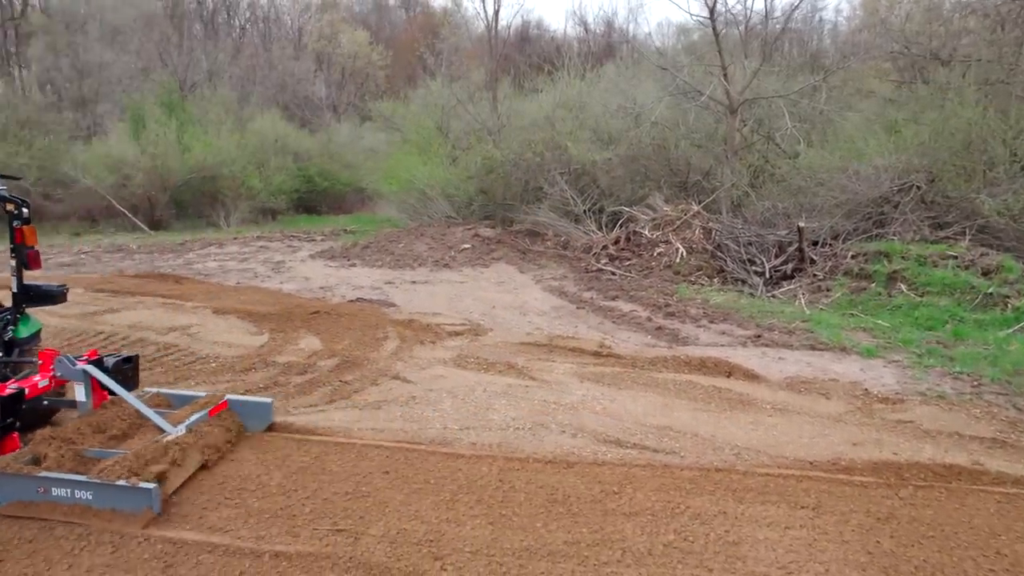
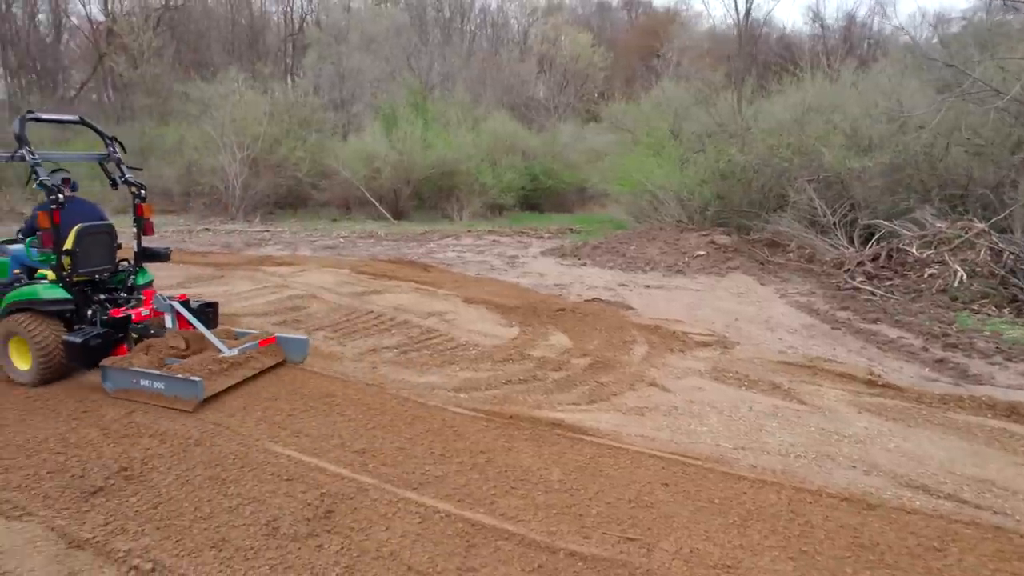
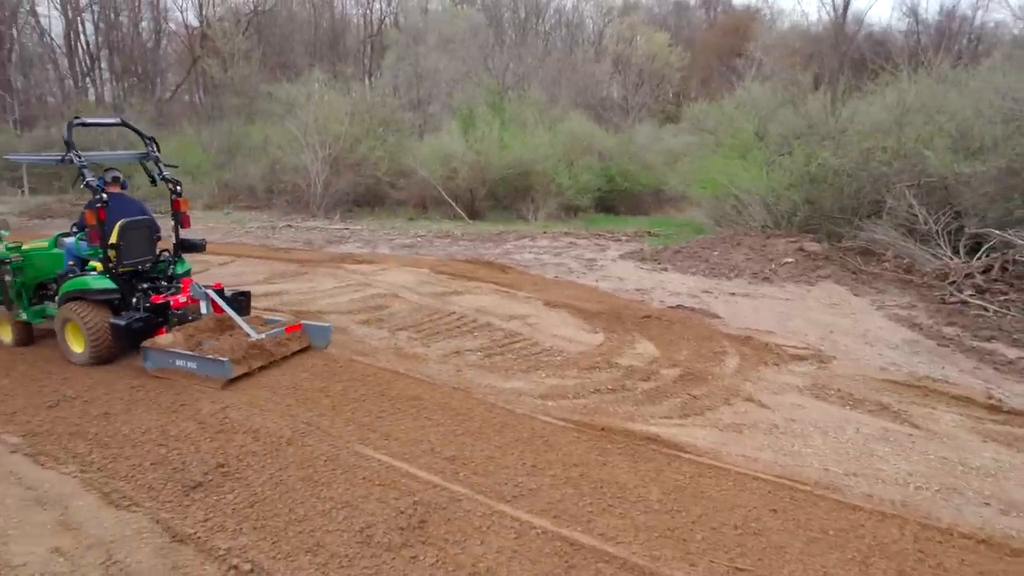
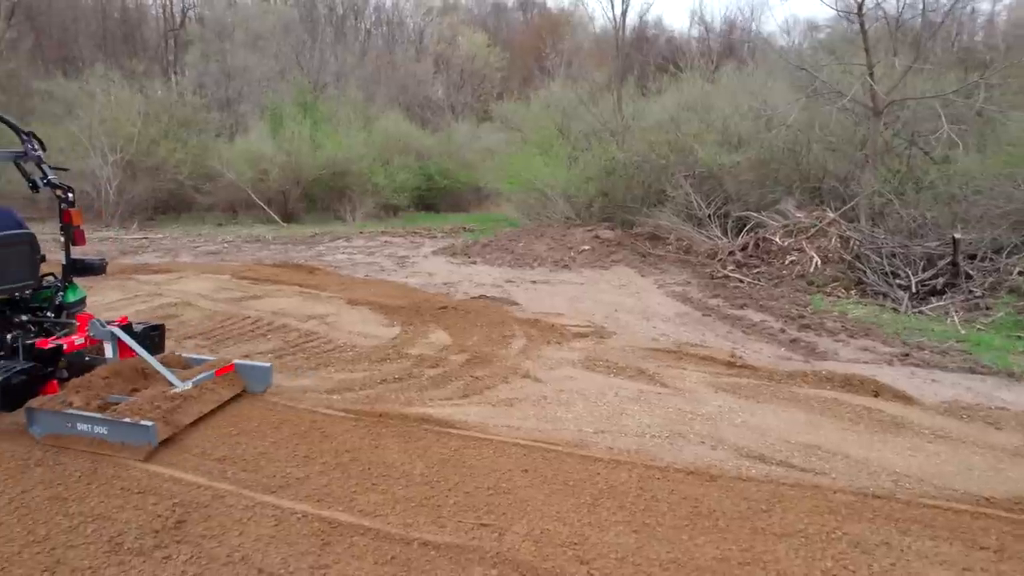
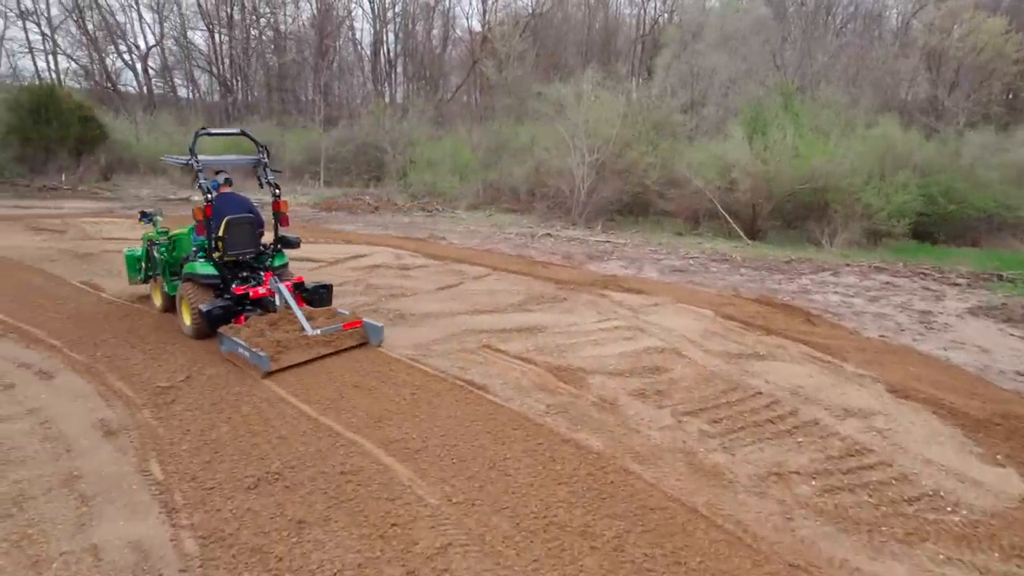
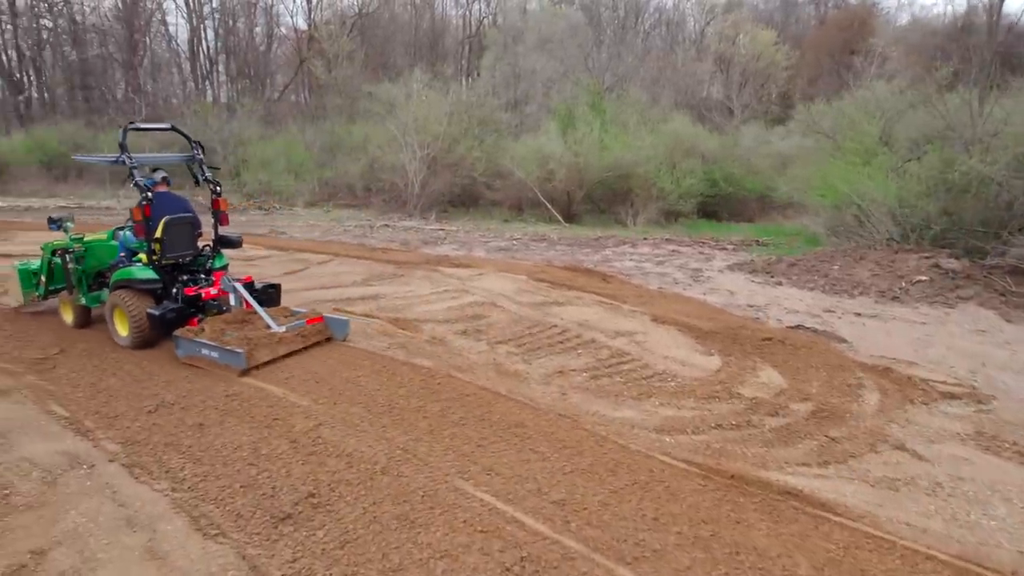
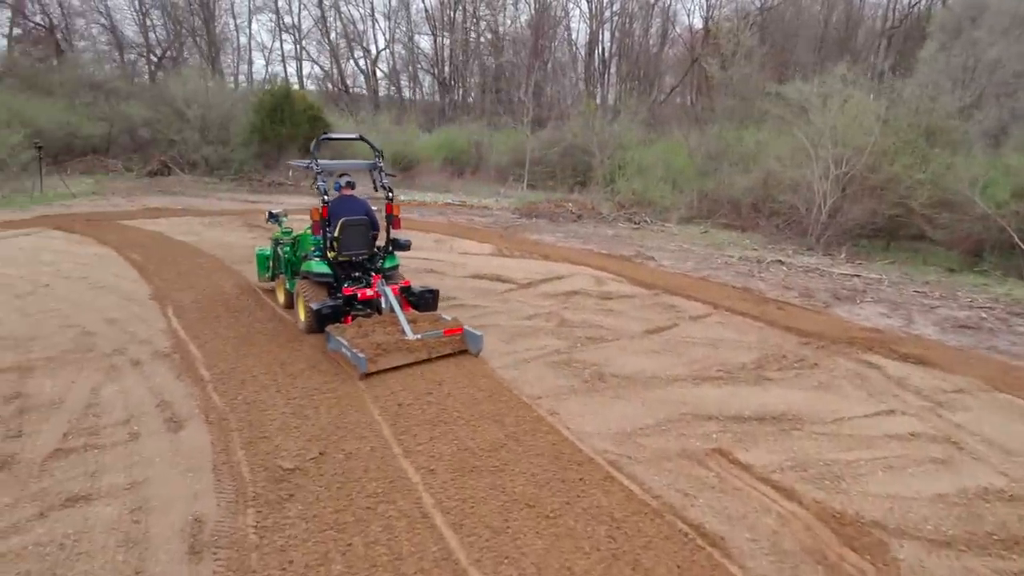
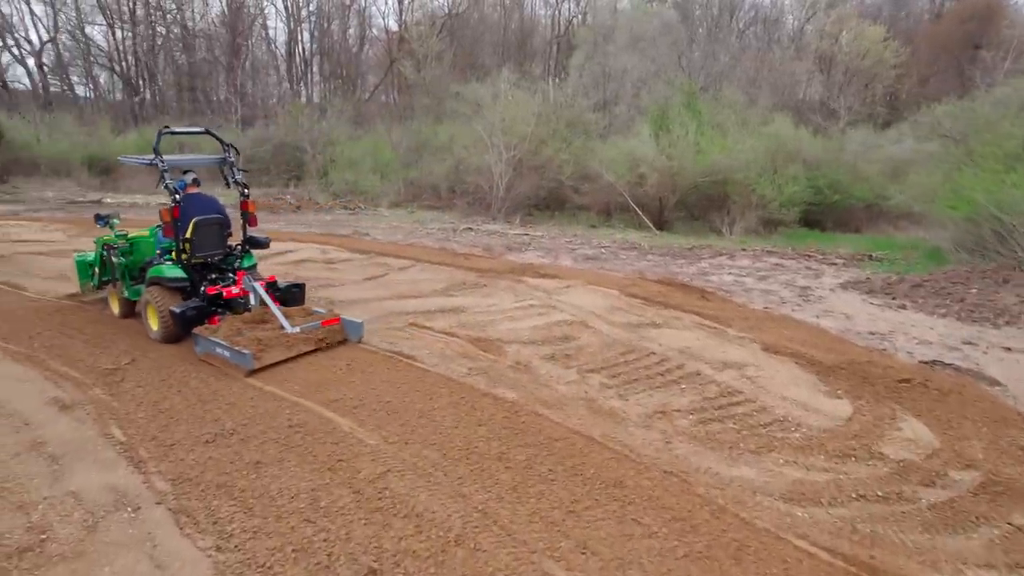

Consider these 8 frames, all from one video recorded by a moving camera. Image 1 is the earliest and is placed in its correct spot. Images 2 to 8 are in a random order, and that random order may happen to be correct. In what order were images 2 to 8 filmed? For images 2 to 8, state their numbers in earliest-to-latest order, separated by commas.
4, 2, 3, 6, 8, 5, 7
